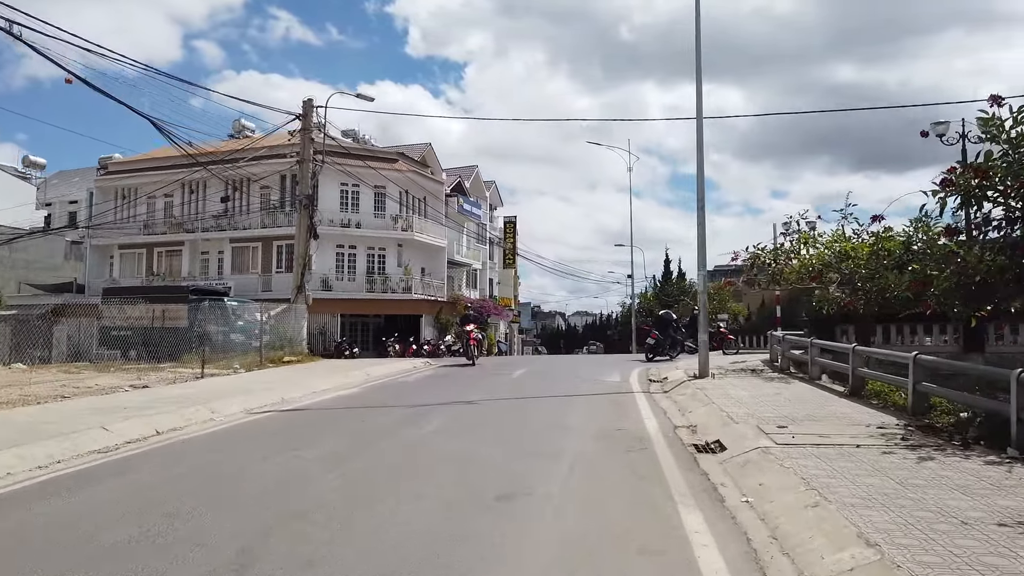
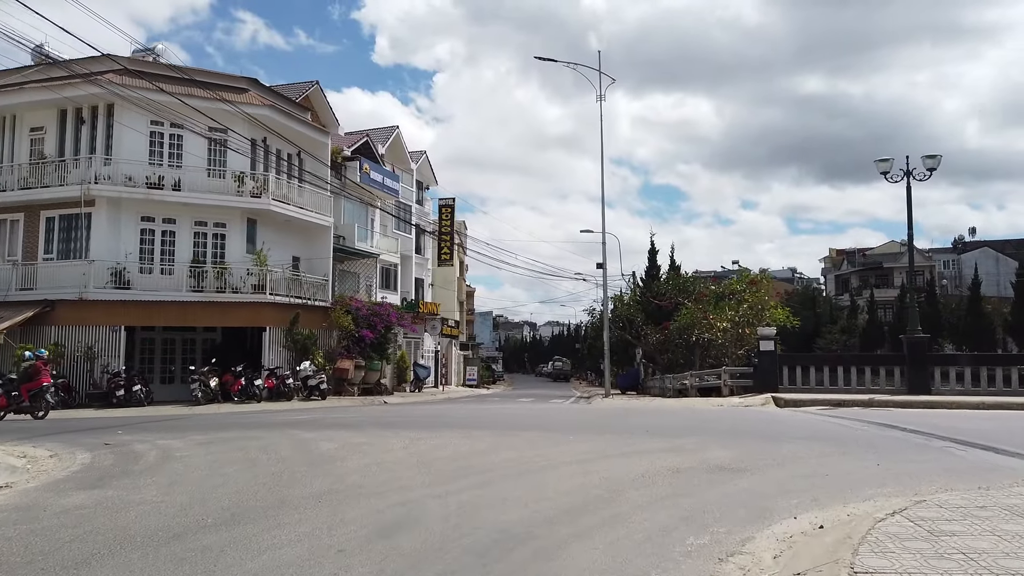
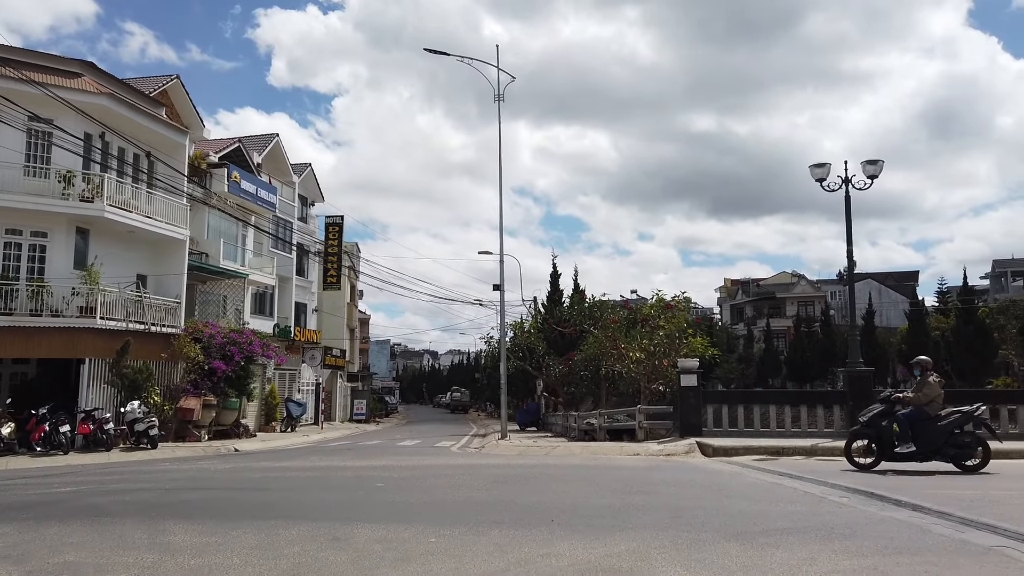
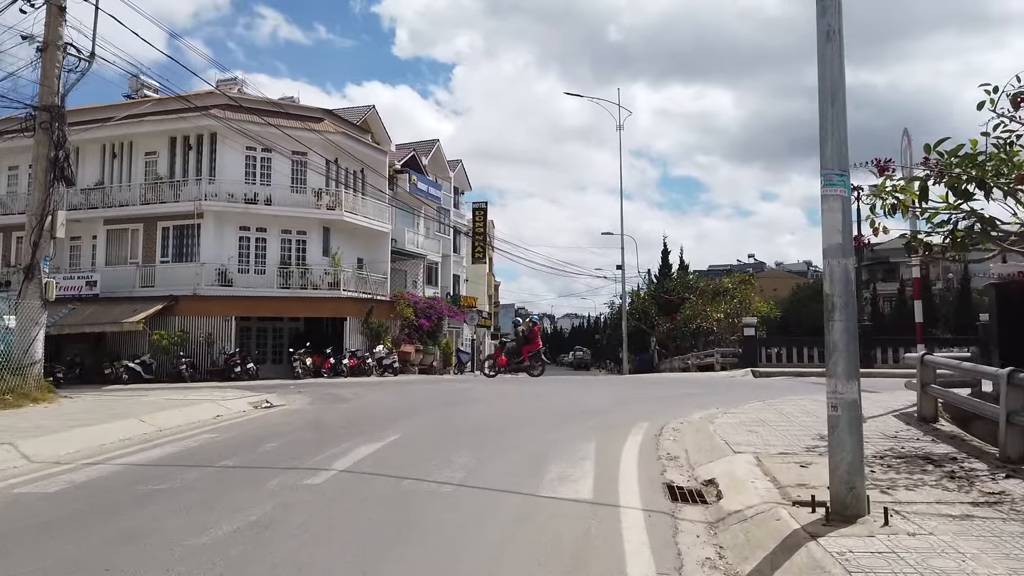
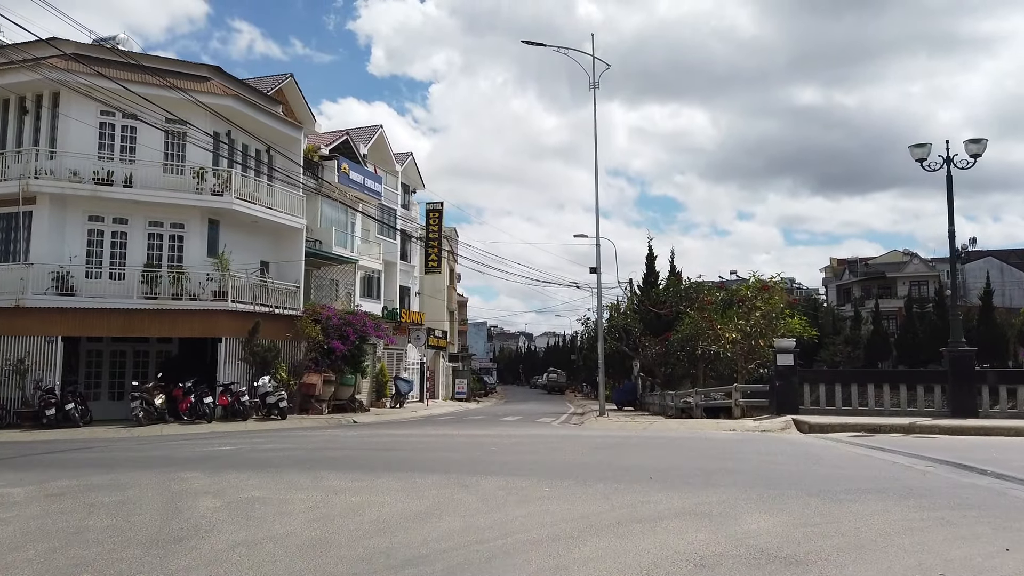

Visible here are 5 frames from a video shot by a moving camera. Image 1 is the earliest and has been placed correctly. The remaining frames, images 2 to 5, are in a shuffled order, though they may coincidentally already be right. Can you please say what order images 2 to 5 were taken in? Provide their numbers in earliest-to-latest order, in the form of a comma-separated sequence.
4, 2, 5, 3
